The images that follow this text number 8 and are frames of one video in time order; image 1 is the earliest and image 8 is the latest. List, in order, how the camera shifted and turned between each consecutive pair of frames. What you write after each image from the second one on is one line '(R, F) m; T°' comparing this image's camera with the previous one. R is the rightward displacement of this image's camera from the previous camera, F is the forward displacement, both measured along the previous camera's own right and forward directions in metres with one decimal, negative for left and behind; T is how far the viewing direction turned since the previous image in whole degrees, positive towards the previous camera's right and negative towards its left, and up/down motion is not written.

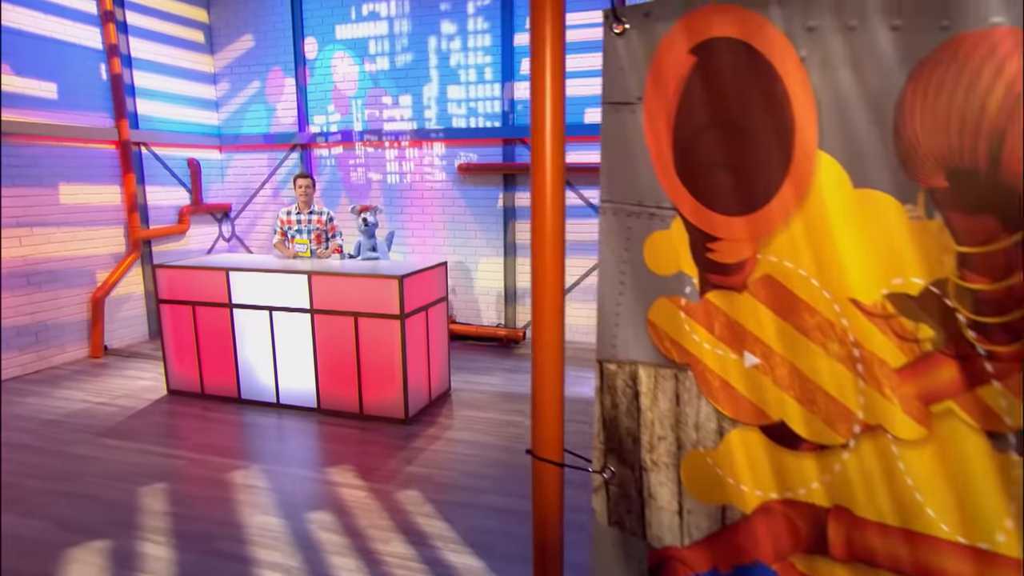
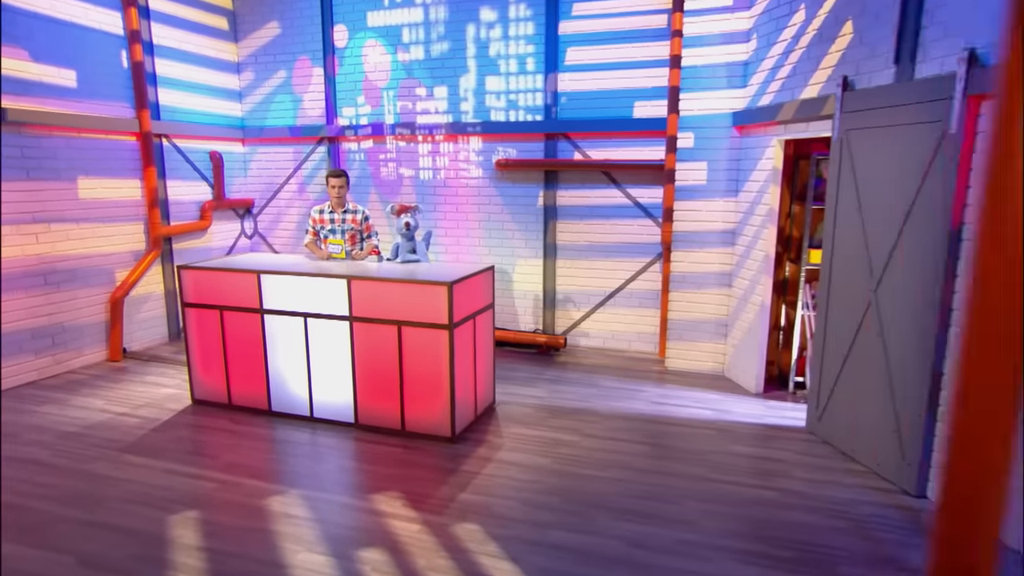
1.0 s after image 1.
(-0.3, +0.3) m; -1°
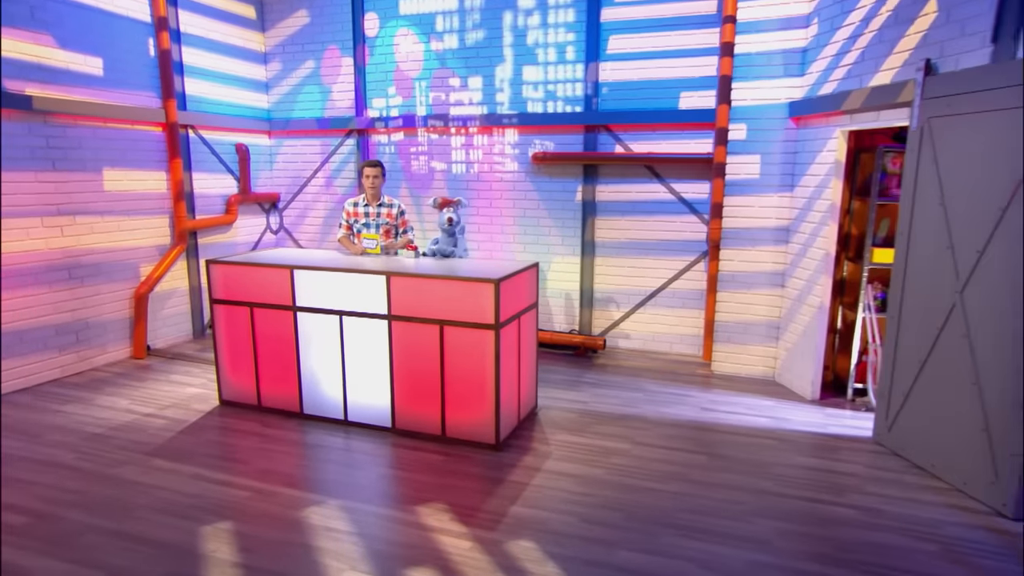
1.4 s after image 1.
(-0.2, +0.2) m; -1°
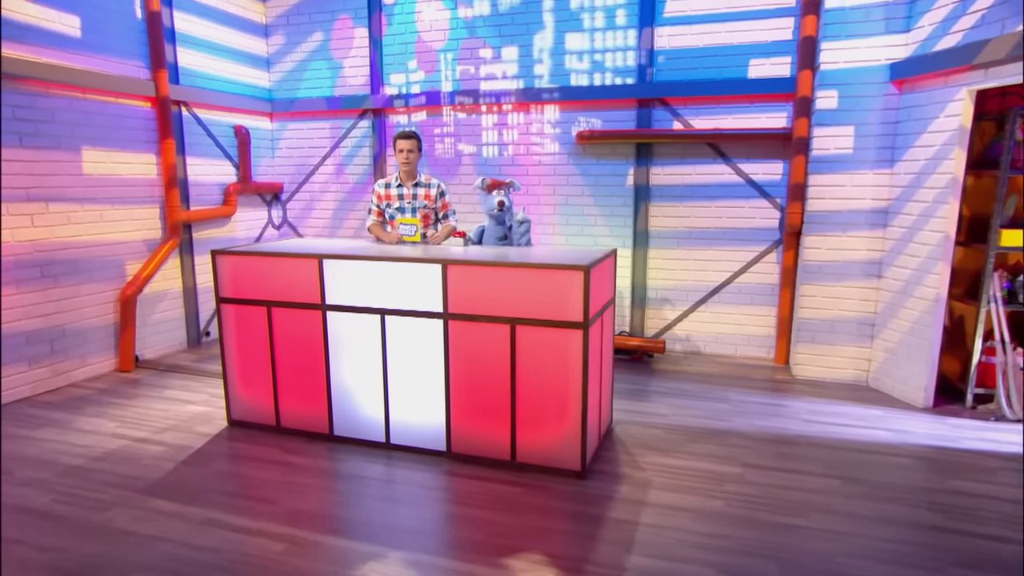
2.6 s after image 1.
(-0.4, +0.6) m; +2°
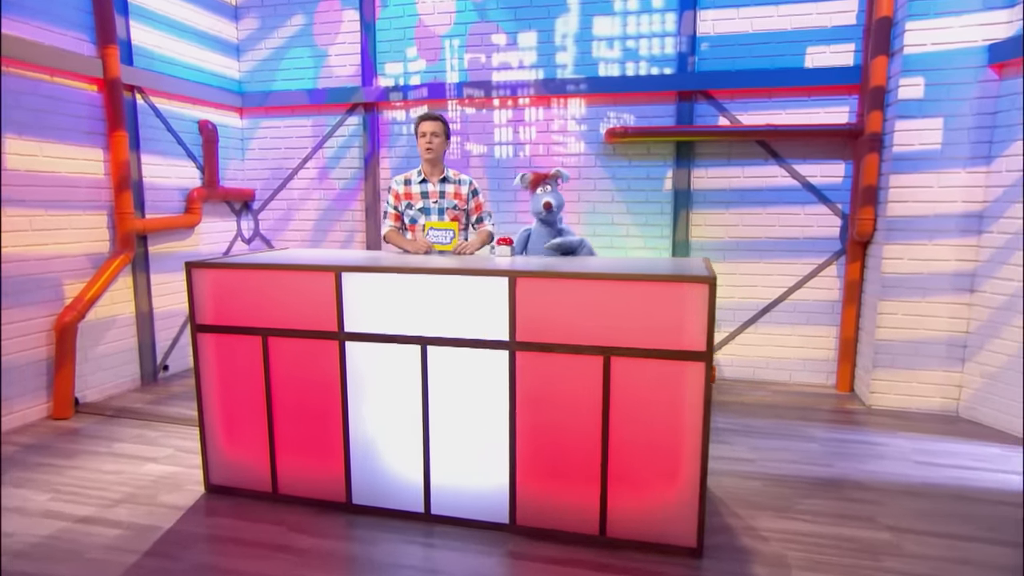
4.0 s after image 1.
(-0.4, +0.7) m; +4°
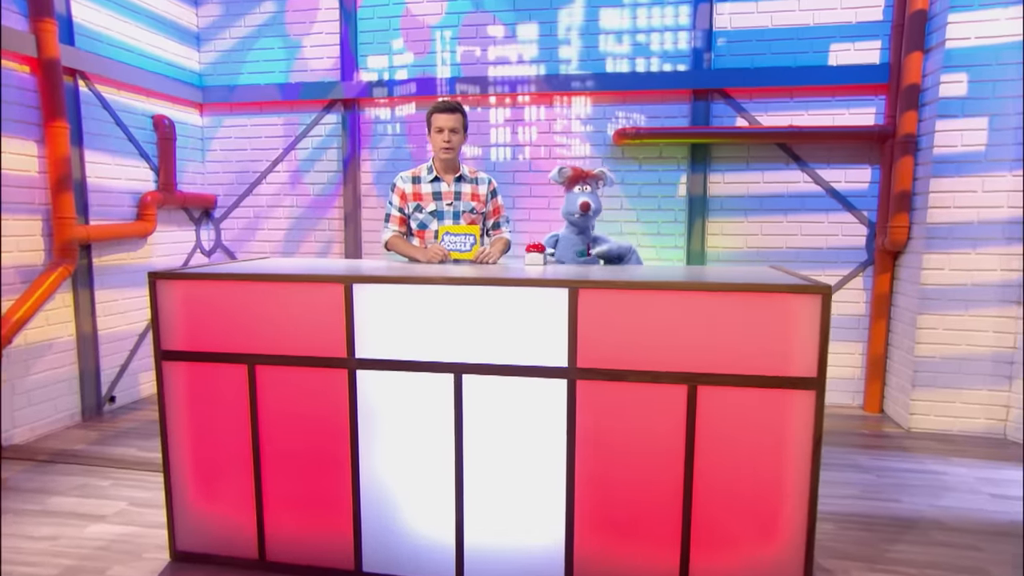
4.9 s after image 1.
(-0.3, +0.4) m; +4°
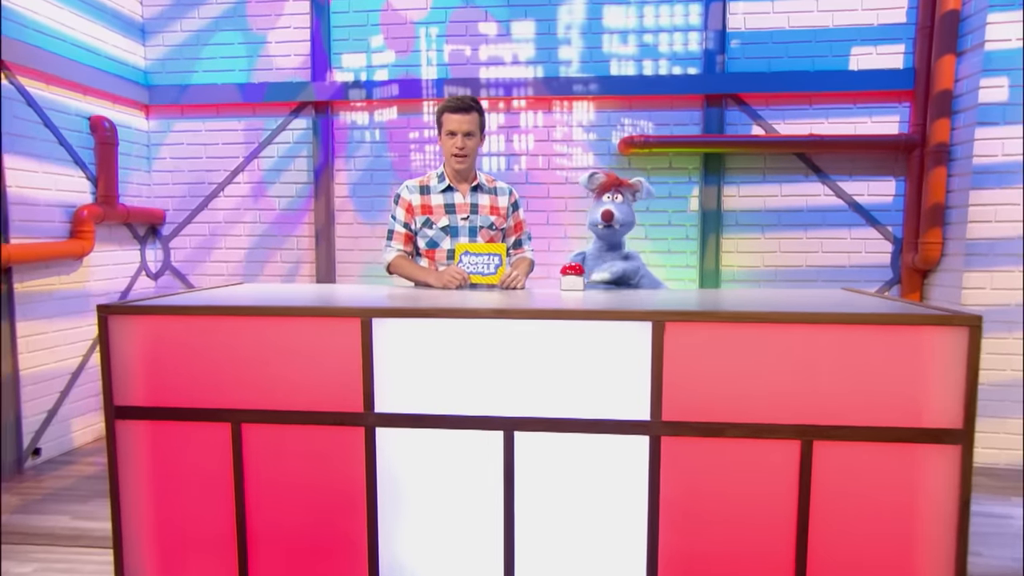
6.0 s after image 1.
(-0.2, +0.4) m; +4°
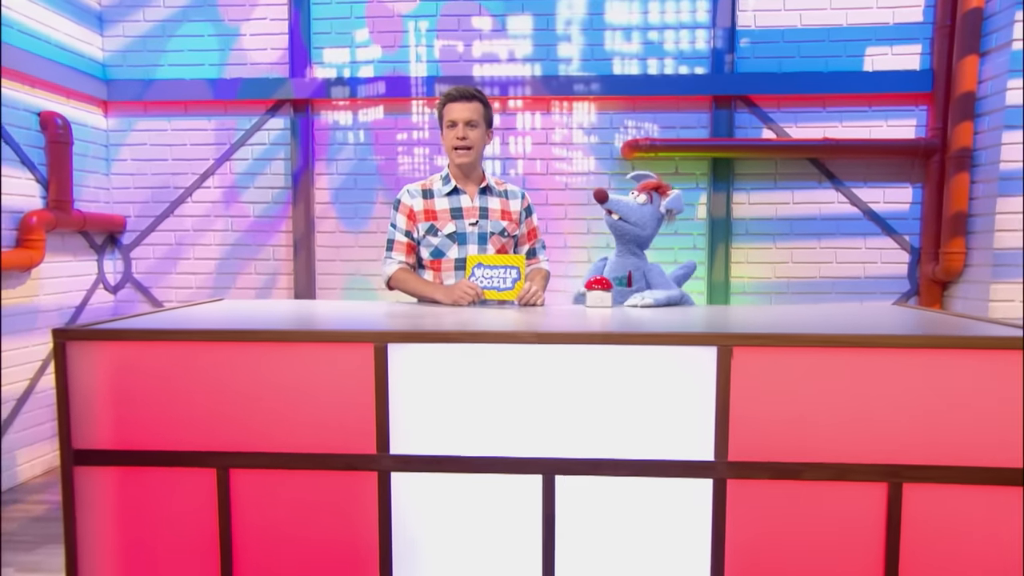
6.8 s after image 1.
(-0.1, +0.3) m; +2°
